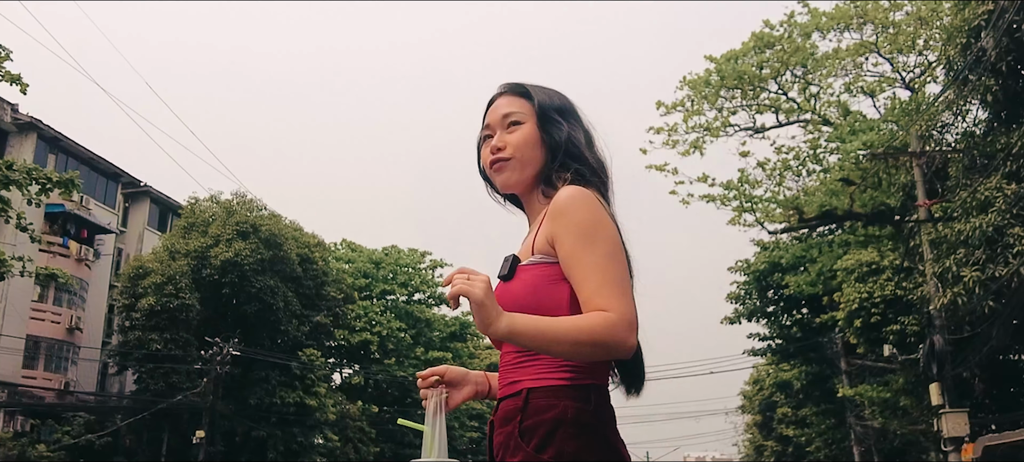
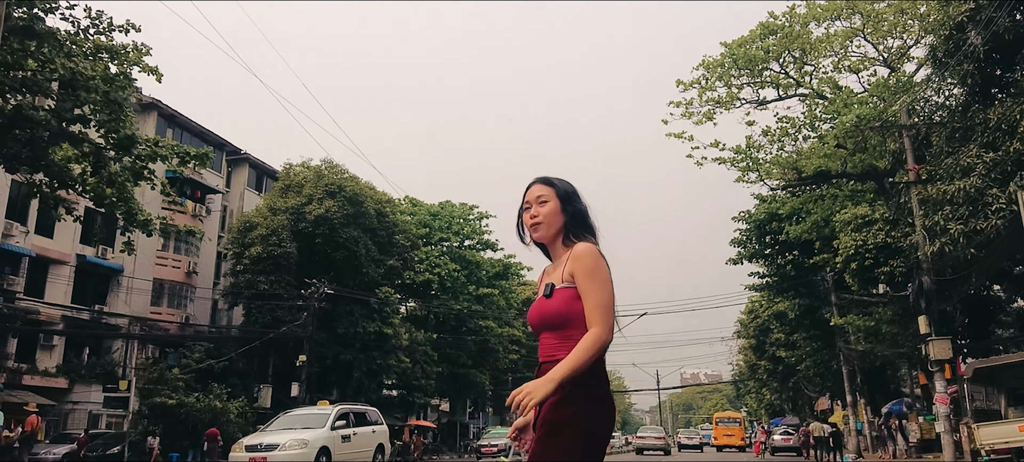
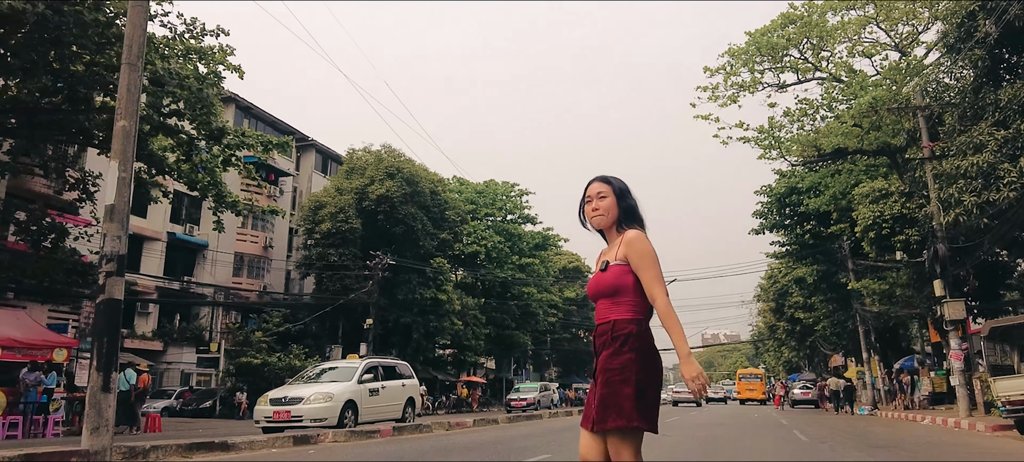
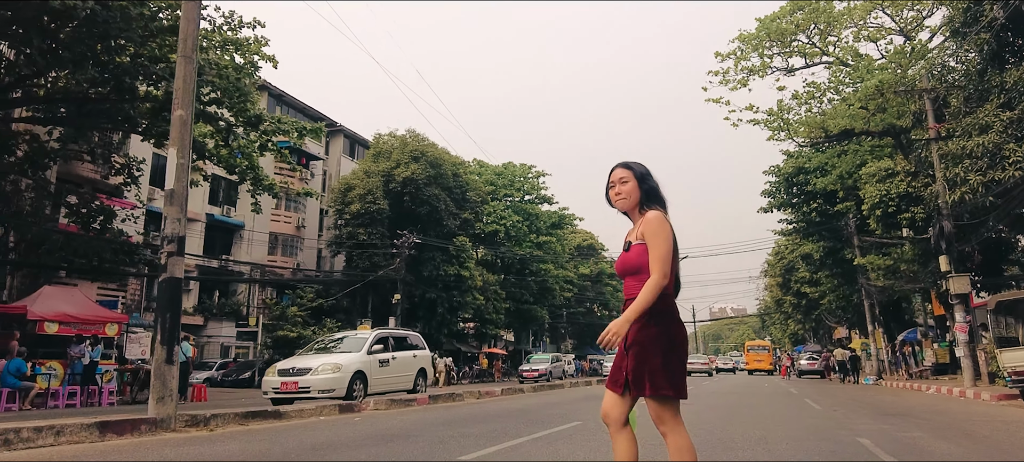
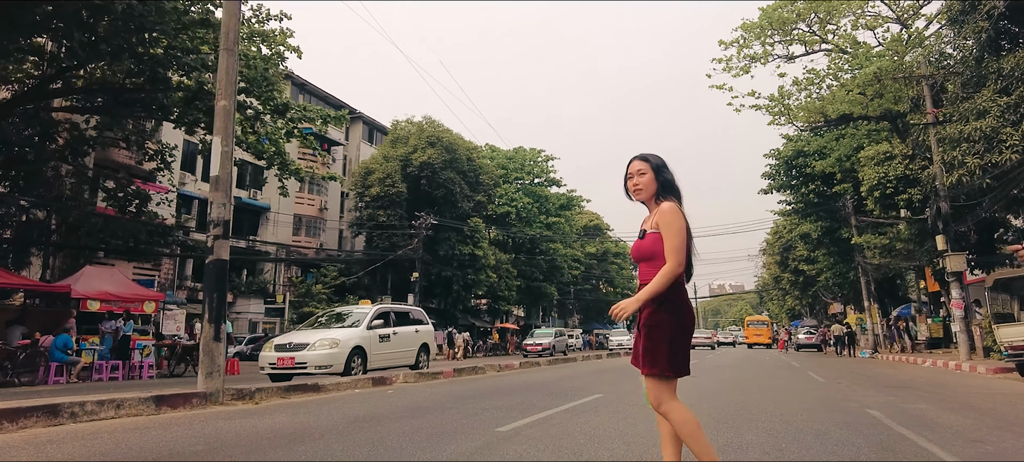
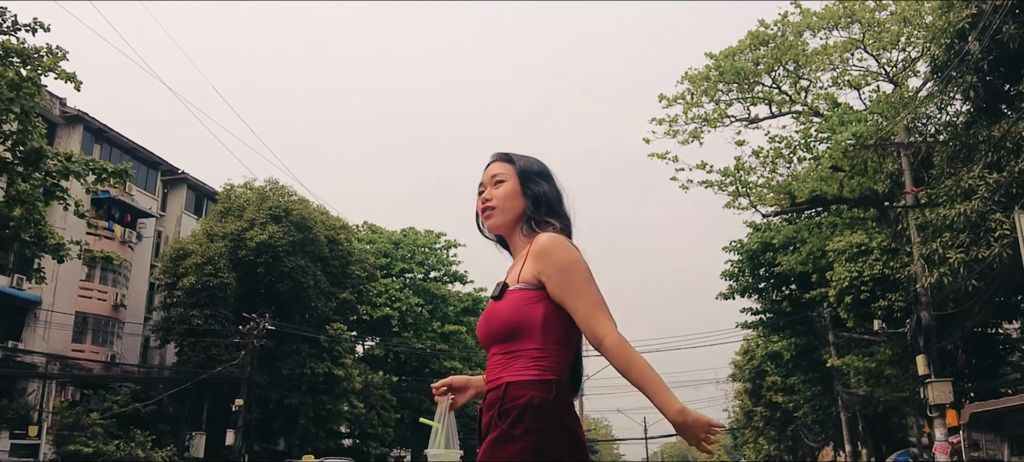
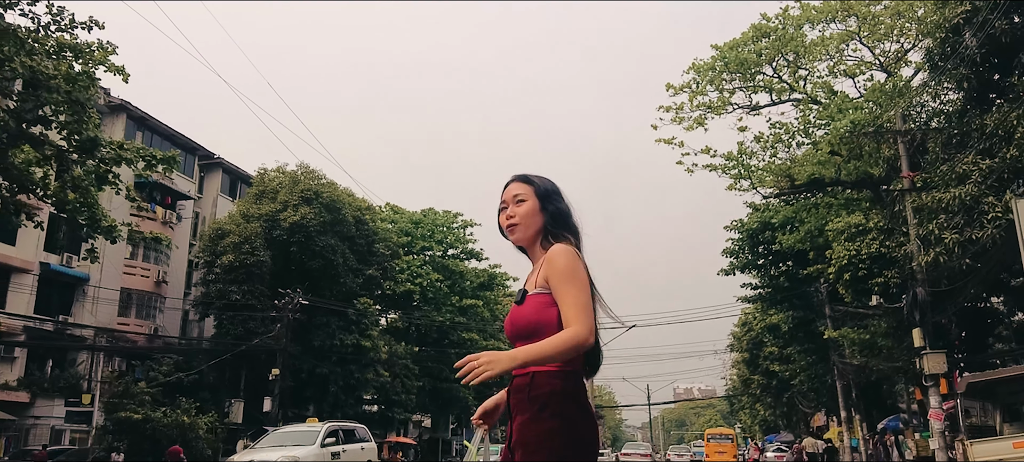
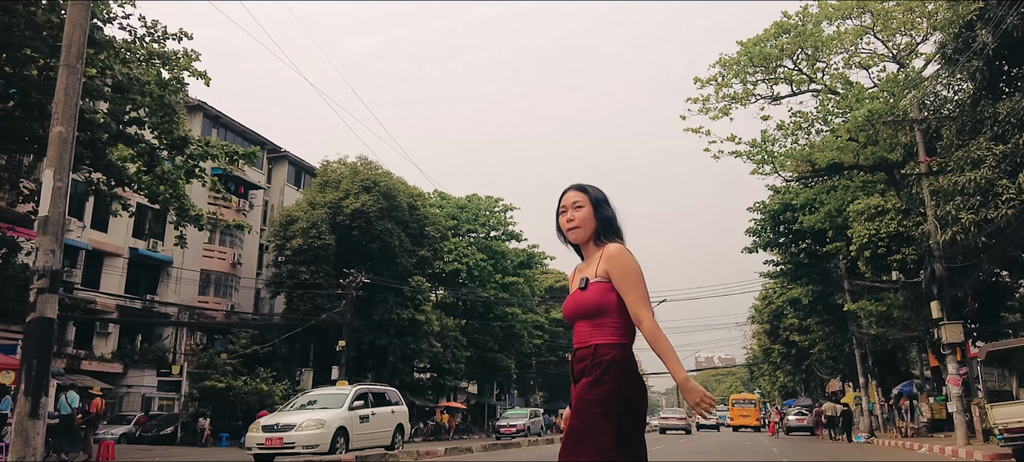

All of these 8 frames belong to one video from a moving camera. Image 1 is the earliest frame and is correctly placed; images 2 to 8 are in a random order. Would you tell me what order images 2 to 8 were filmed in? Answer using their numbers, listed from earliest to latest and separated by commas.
6, 7, 2, 8, 3, 4, 5
